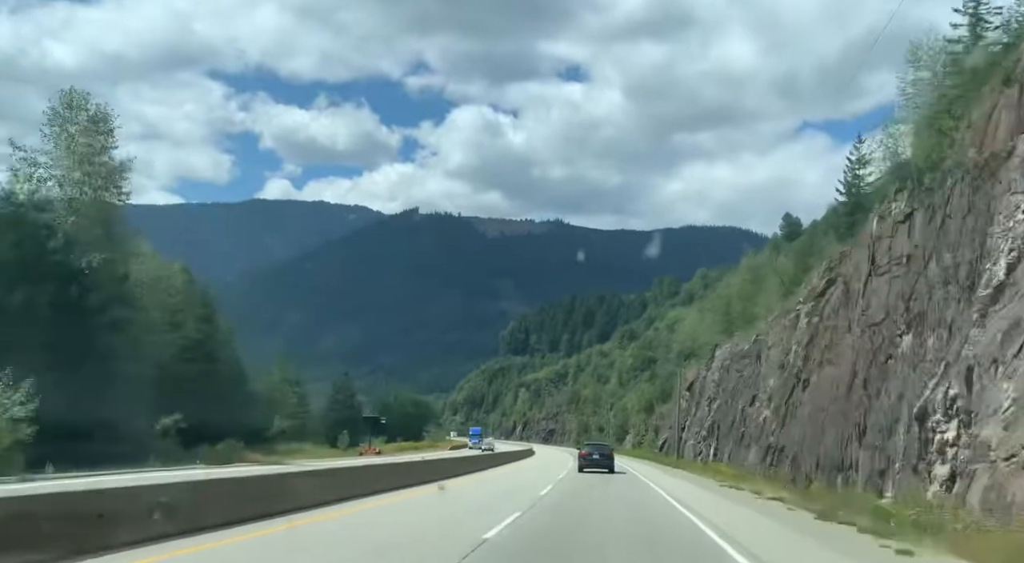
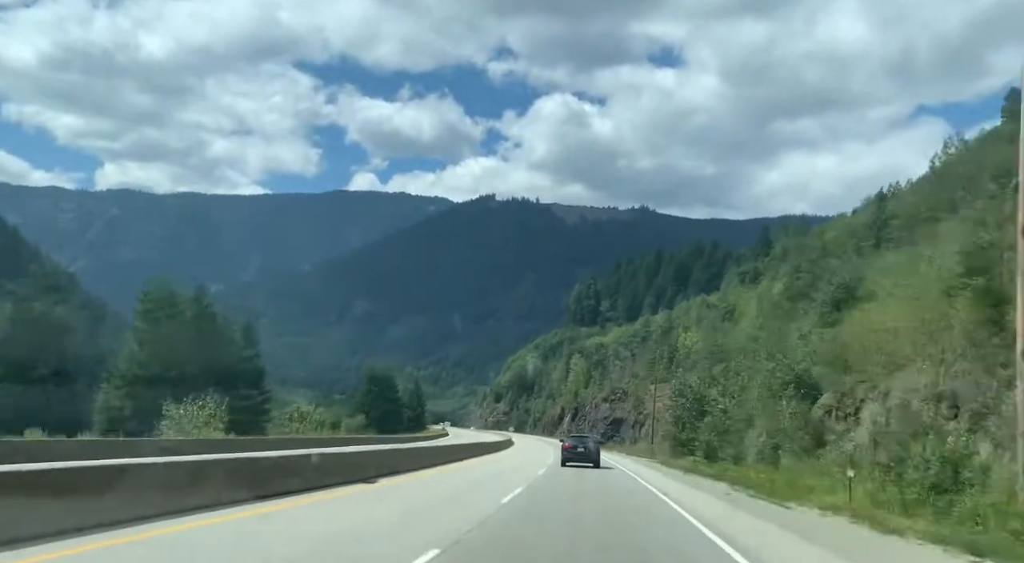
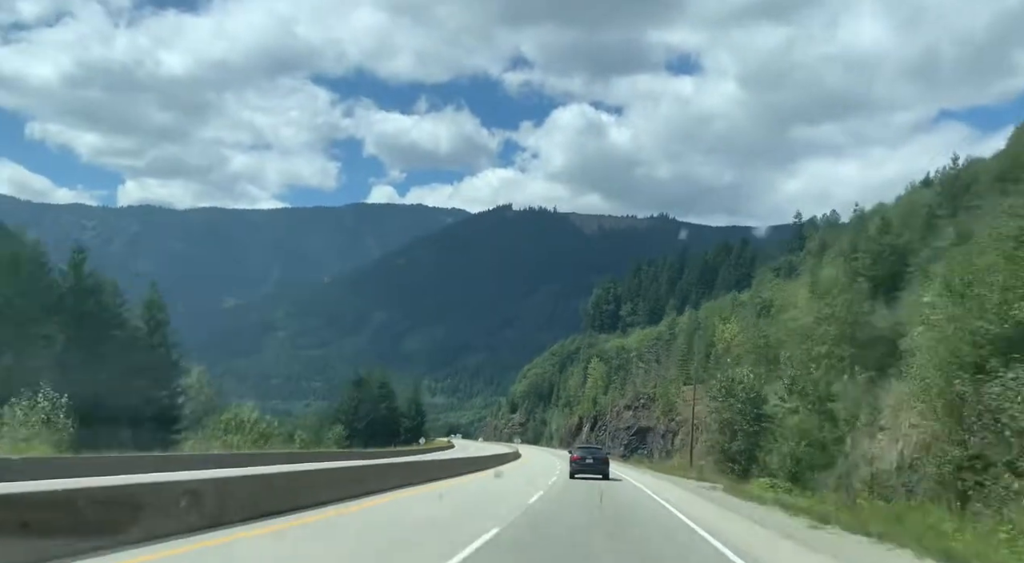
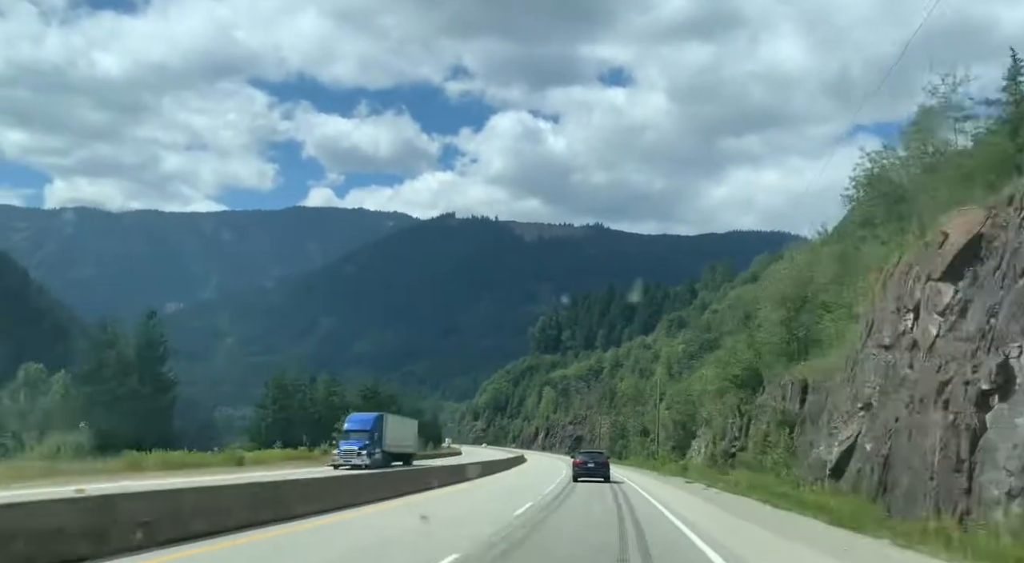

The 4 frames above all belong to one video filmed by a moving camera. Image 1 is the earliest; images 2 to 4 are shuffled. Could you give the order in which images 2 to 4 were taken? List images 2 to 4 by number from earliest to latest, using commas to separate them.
4, 2, 3
